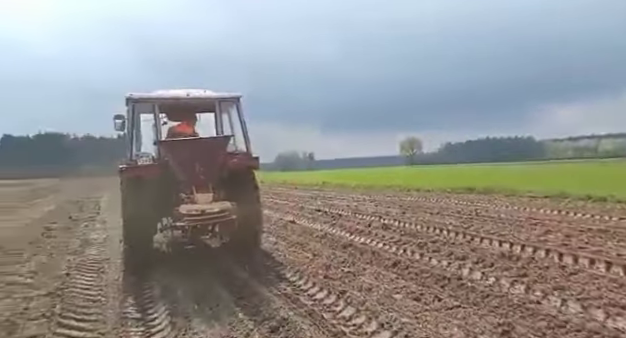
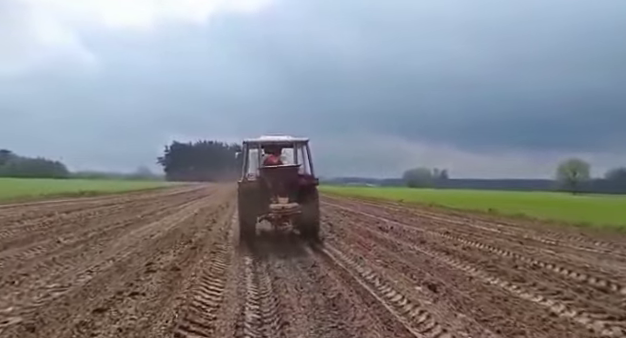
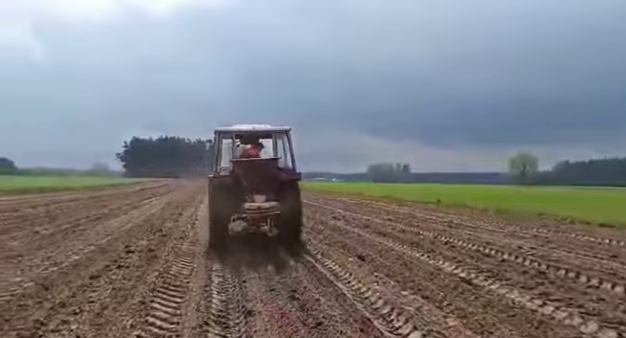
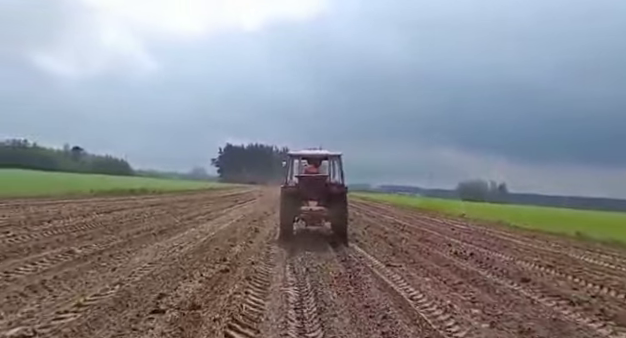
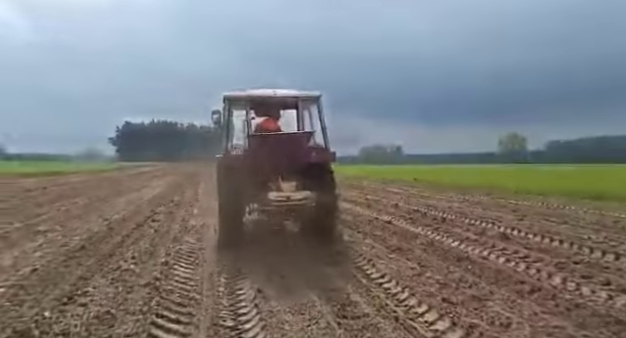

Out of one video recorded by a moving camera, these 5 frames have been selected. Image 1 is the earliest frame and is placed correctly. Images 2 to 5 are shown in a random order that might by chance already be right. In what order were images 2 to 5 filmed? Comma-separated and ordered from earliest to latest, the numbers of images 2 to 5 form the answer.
5, 3, 2, 4
